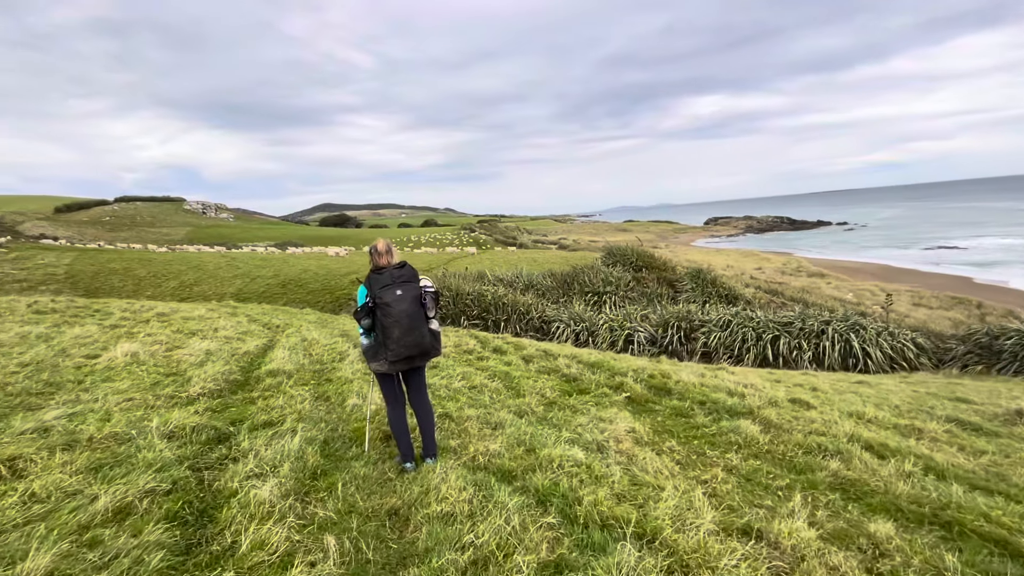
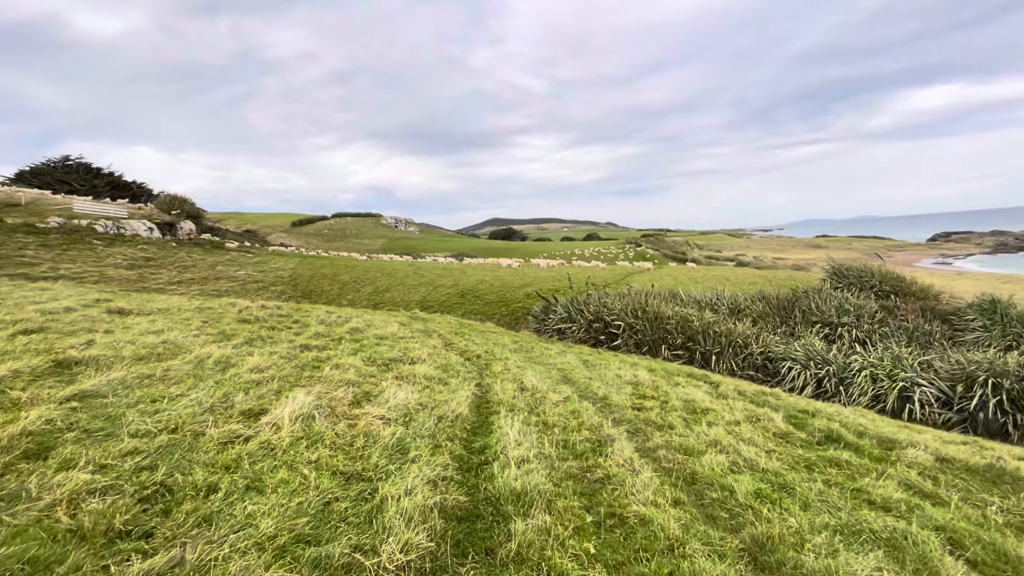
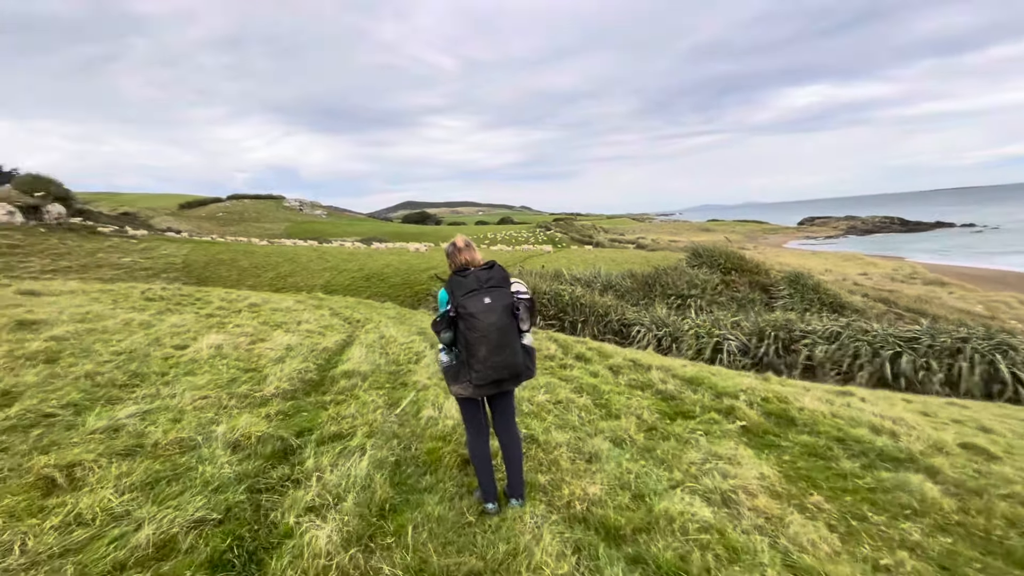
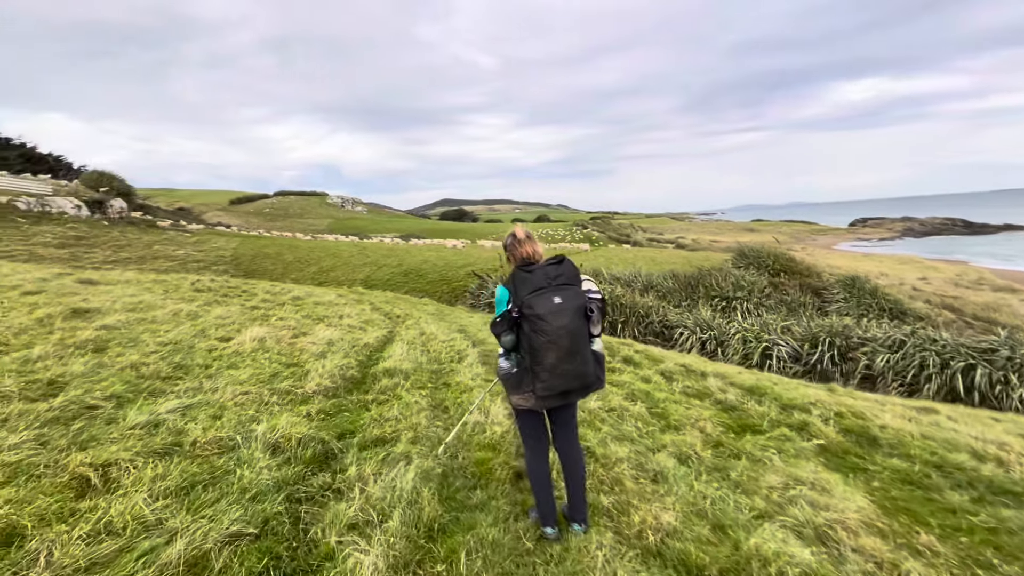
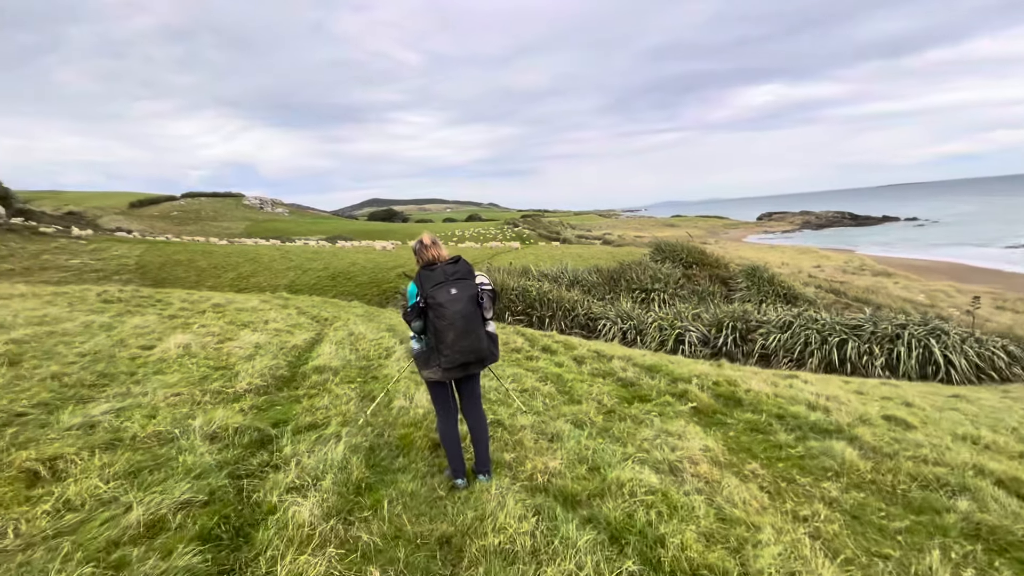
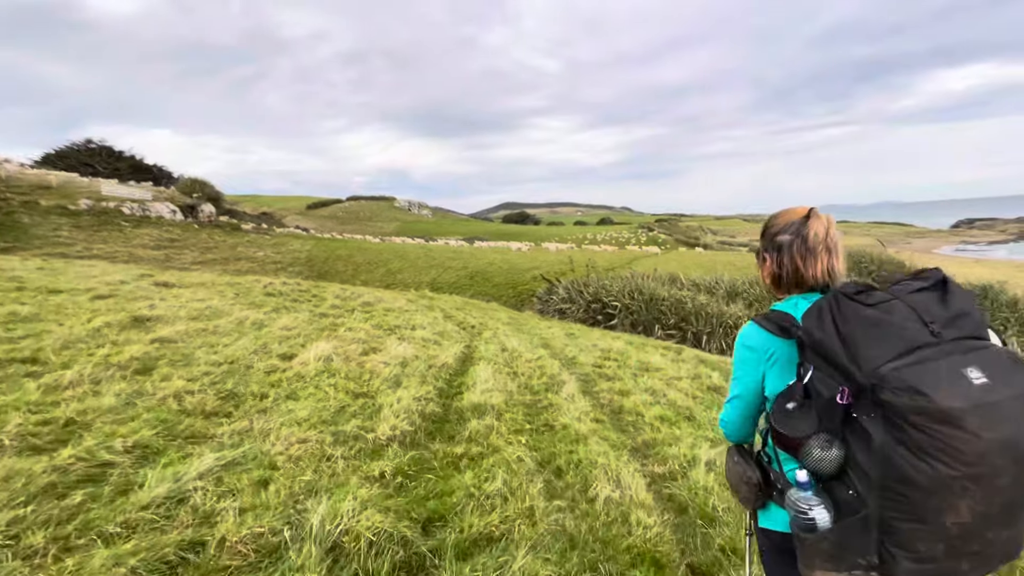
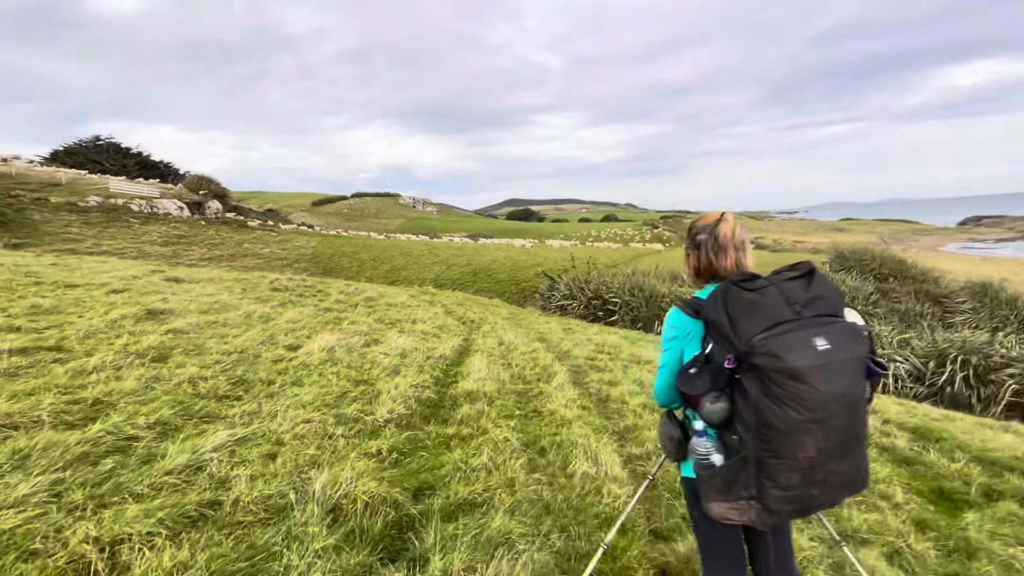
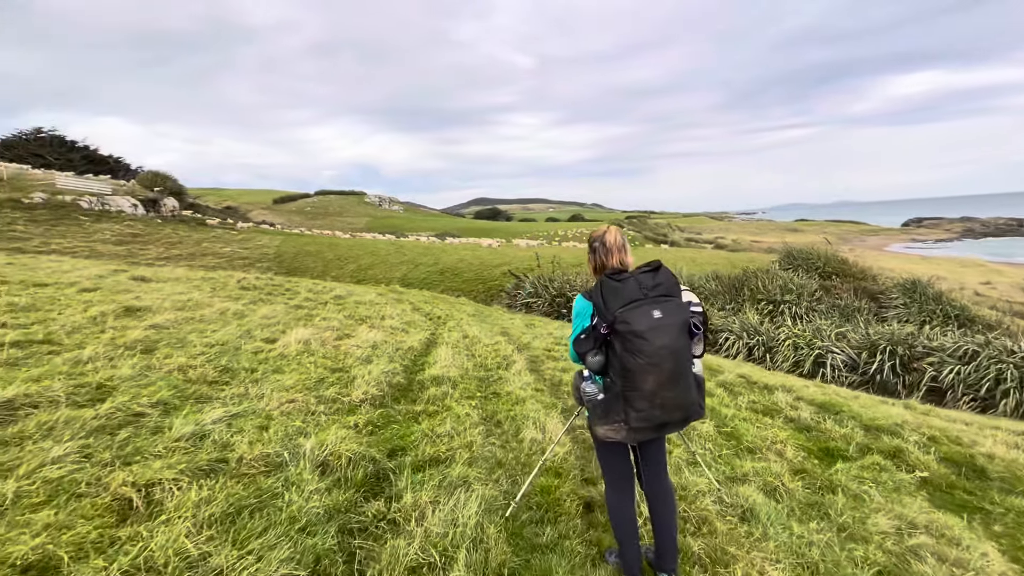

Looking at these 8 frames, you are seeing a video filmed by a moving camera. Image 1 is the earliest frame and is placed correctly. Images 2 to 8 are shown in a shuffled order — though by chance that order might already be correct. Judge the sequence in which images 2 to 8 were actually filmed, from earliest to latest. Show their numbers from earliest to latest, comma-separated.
5, 3, 4, 8, 7, 6, 2
